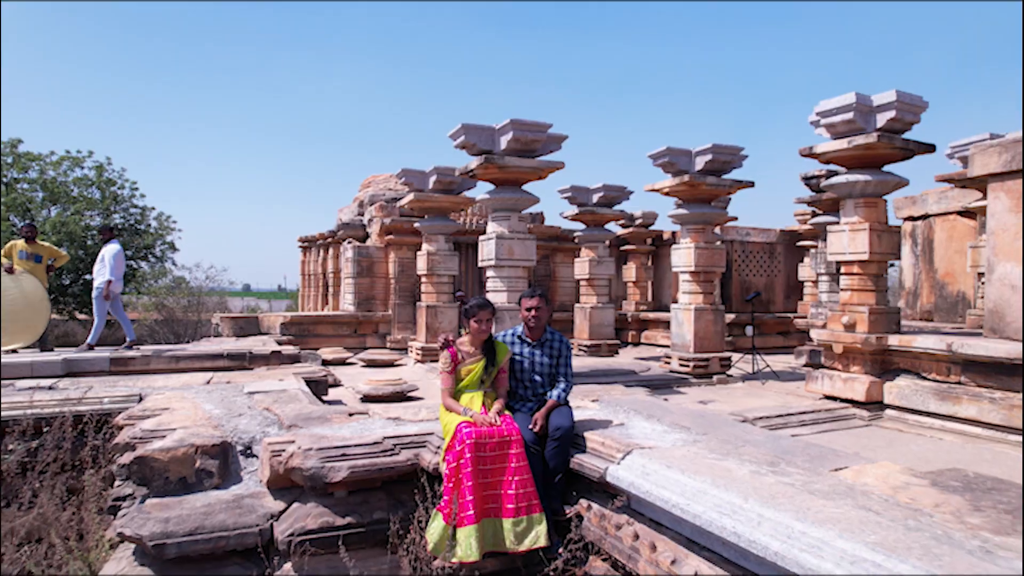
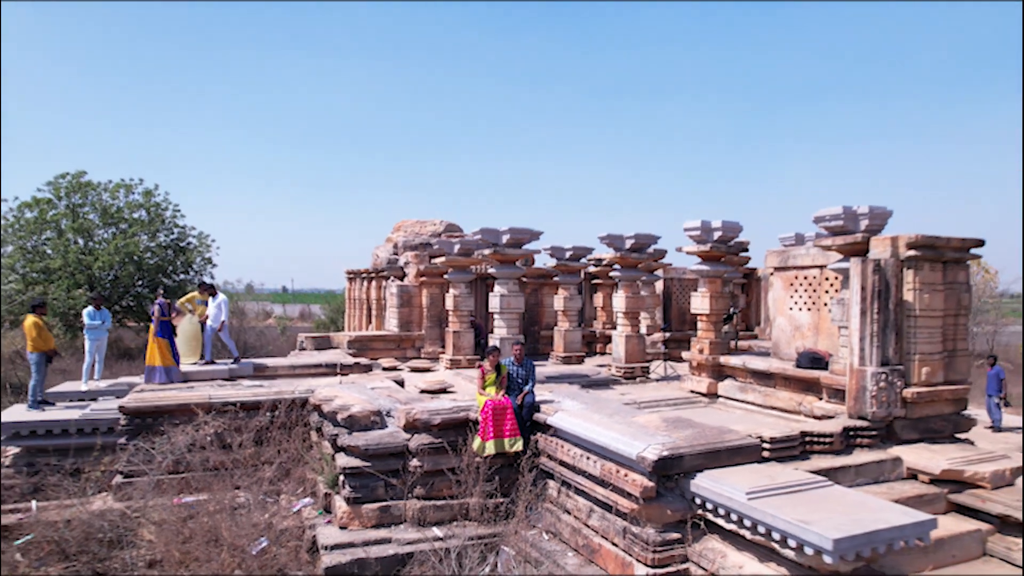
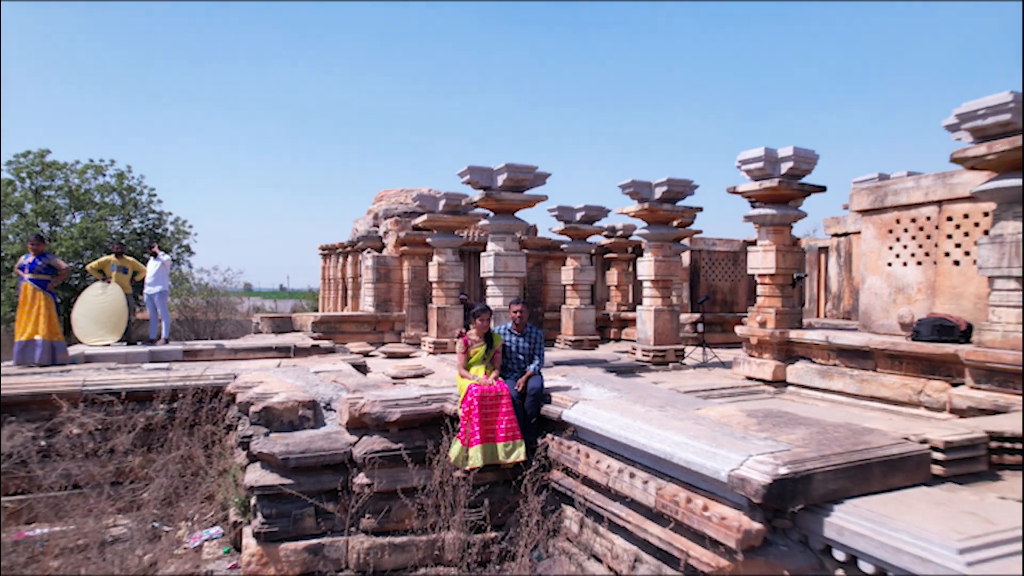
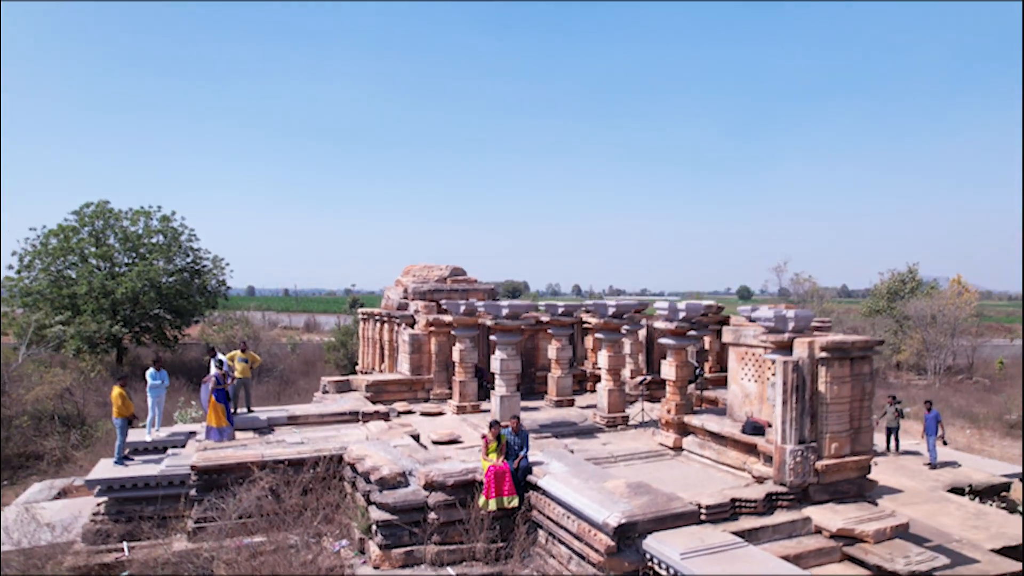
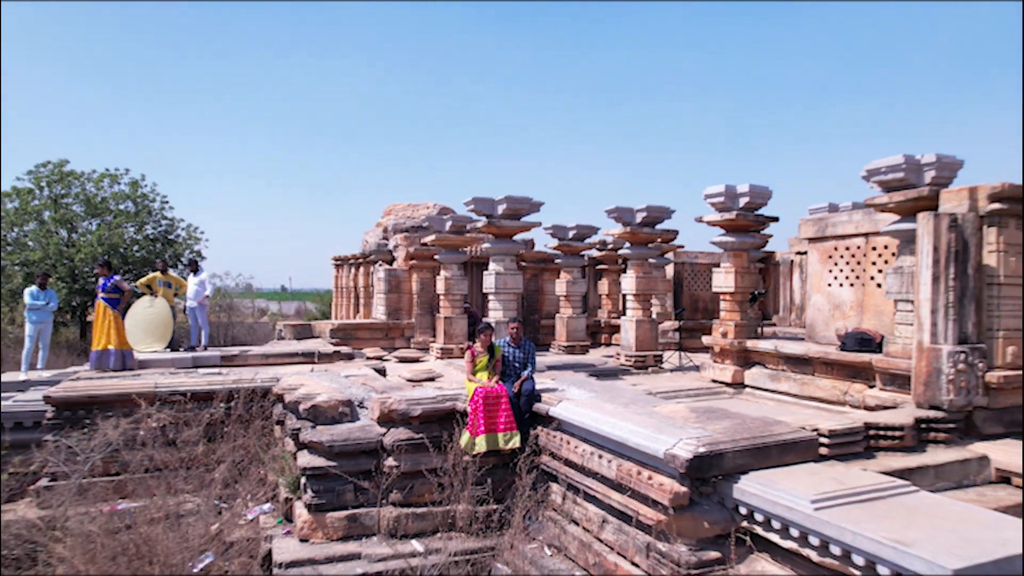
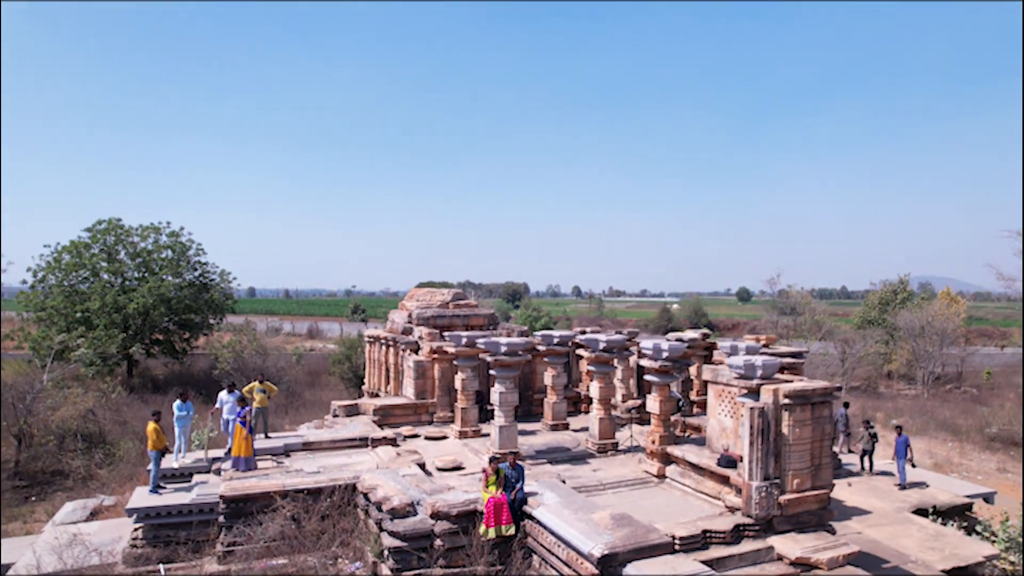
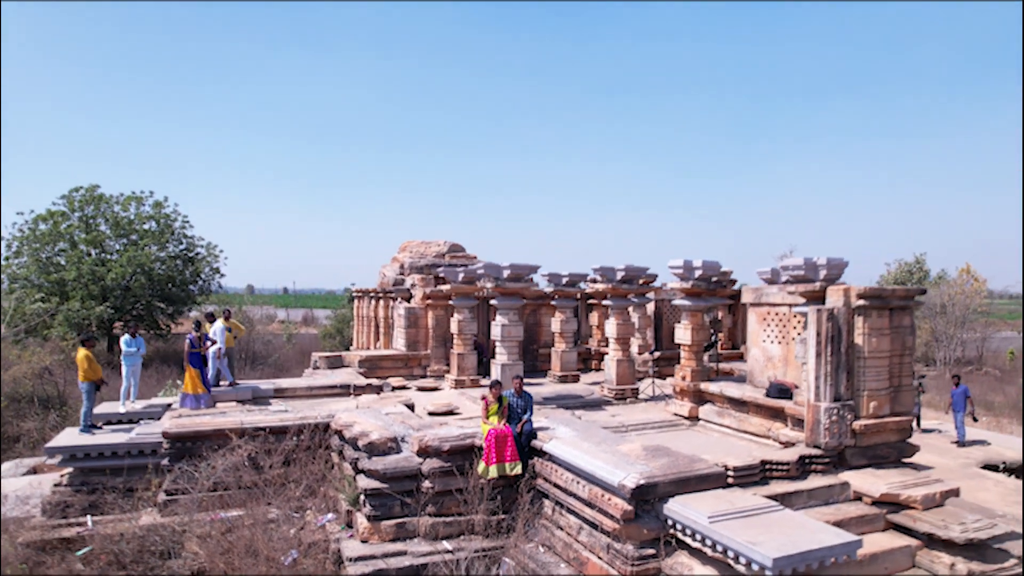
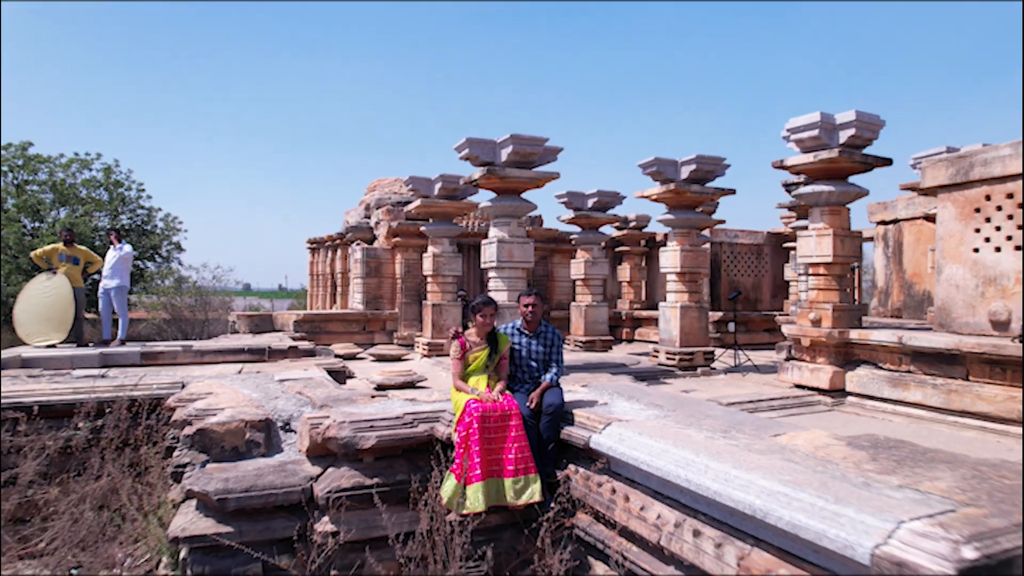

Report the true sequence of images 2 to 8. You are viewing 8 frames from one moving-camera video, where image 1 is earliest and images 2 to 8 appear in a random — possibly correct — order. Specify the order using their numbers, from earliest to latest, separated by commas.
8, 3, 5, 2, 7, 4, 6
